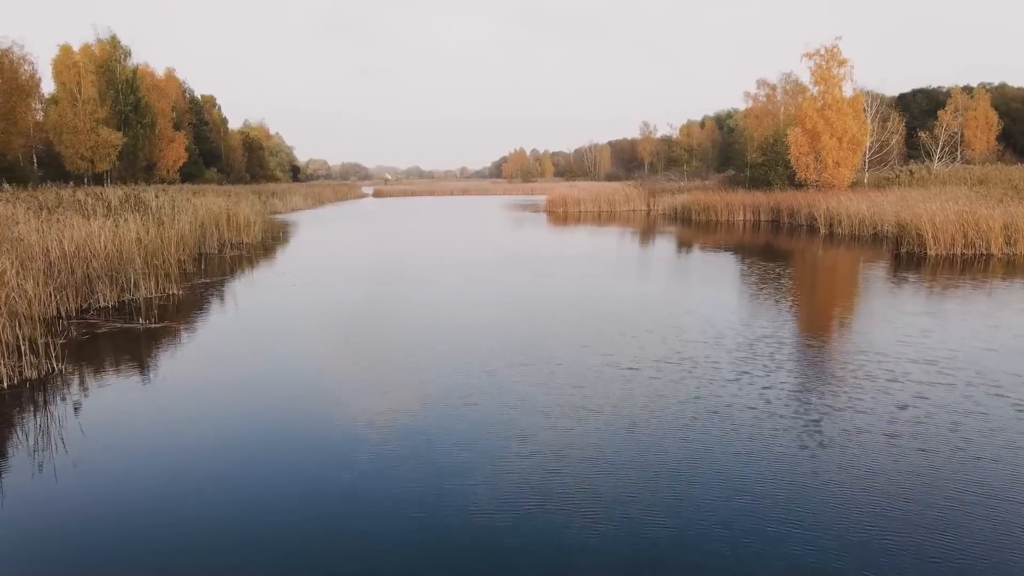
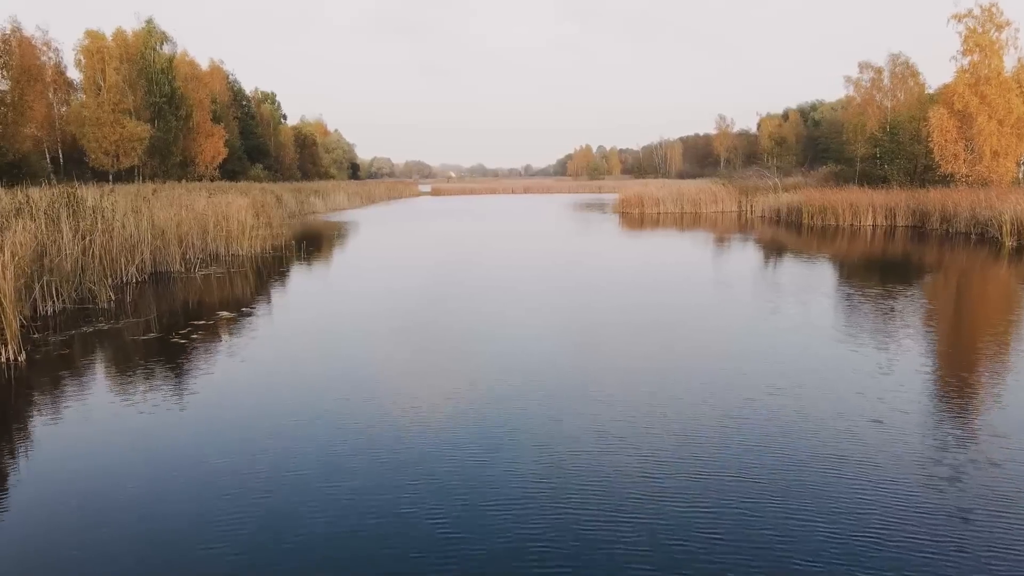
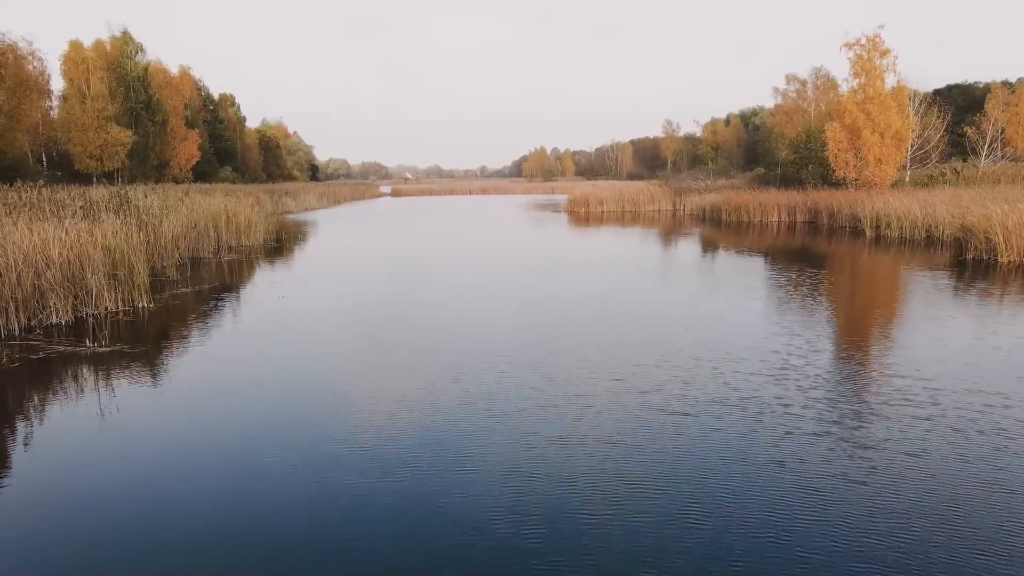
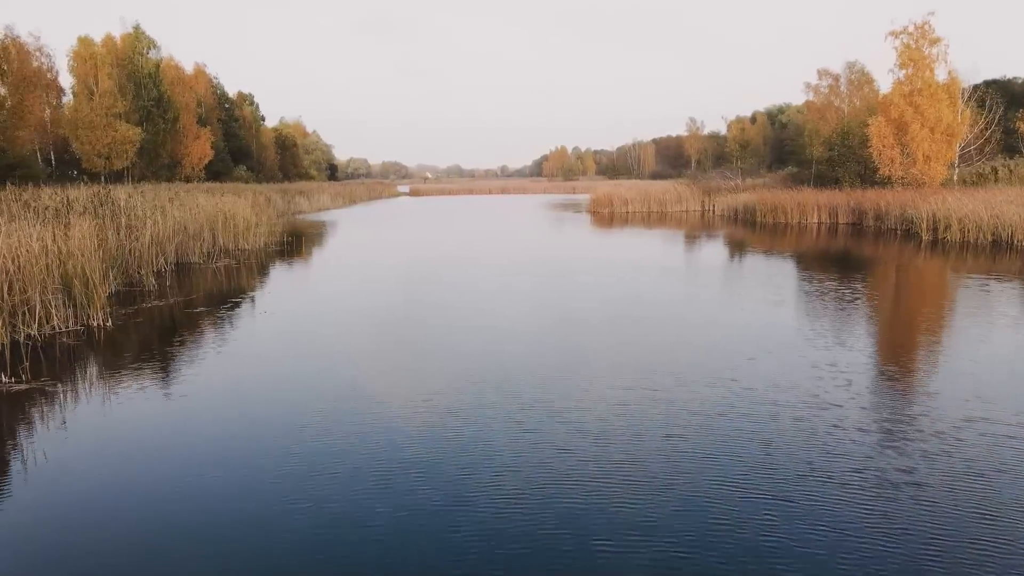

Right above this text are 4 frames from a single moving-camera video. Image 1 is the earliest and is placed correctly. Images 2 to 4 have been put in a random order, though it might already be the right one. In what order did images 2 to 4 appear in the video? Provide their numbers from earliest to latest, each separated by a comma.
3, 4, 2
